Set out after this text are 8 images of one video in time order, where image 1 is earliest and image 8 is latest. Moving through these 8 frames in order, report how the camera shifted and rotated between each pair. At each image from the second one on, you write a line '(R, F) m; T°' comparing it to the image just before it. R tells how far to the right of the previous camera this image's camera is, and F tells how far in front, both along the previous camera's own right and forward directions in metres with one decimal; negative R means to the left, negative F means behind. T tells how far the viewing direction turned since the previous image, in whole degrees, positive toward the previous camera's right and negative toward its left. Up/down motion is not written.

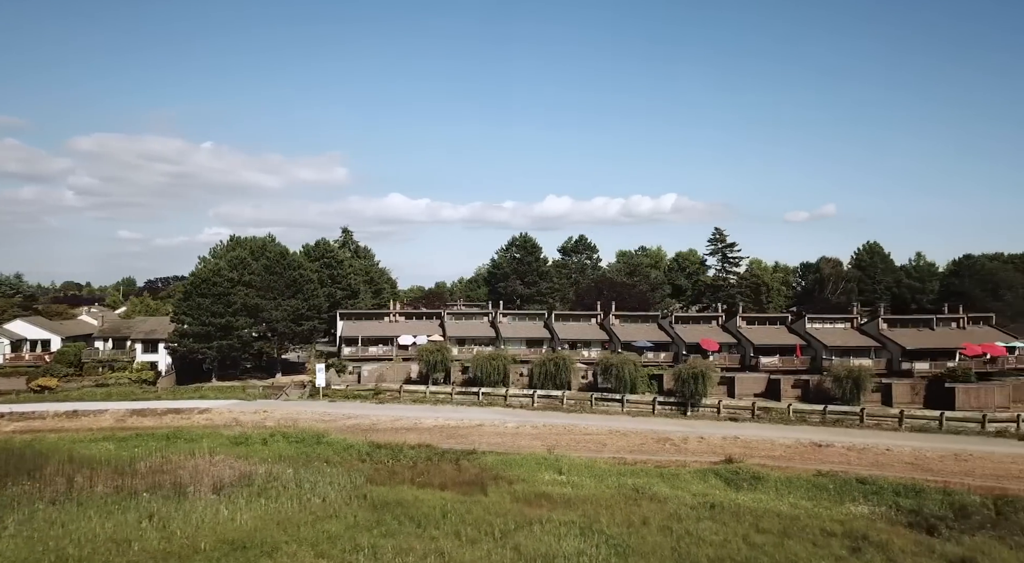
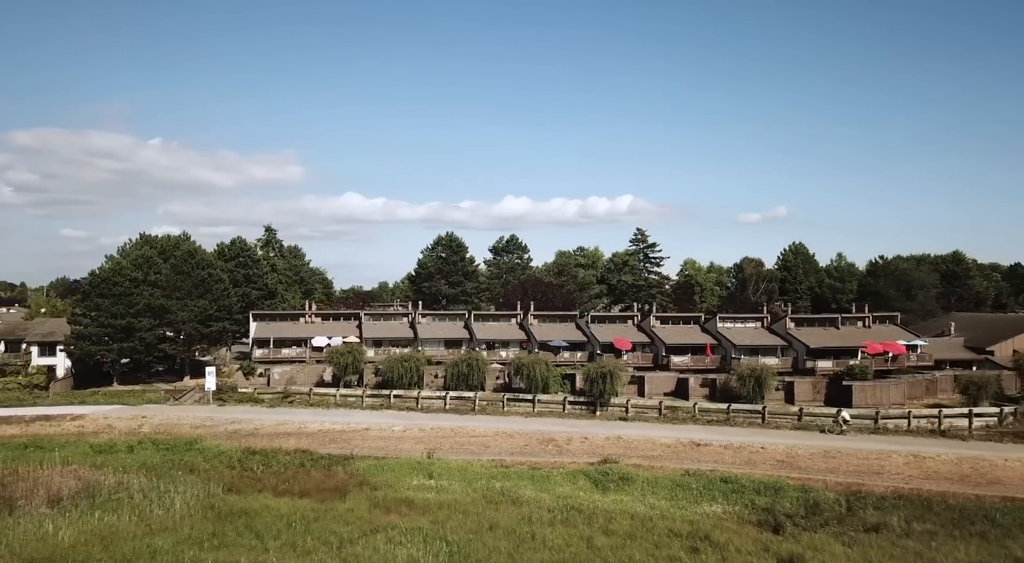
(+2.1, +0.3) m; +5°
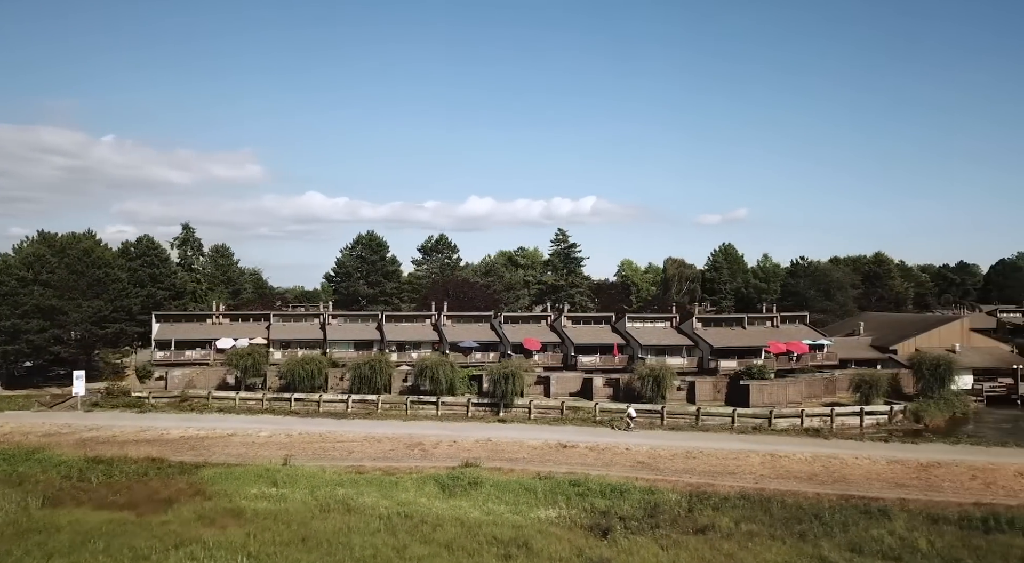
(+2.7, +0.4) m; +5°
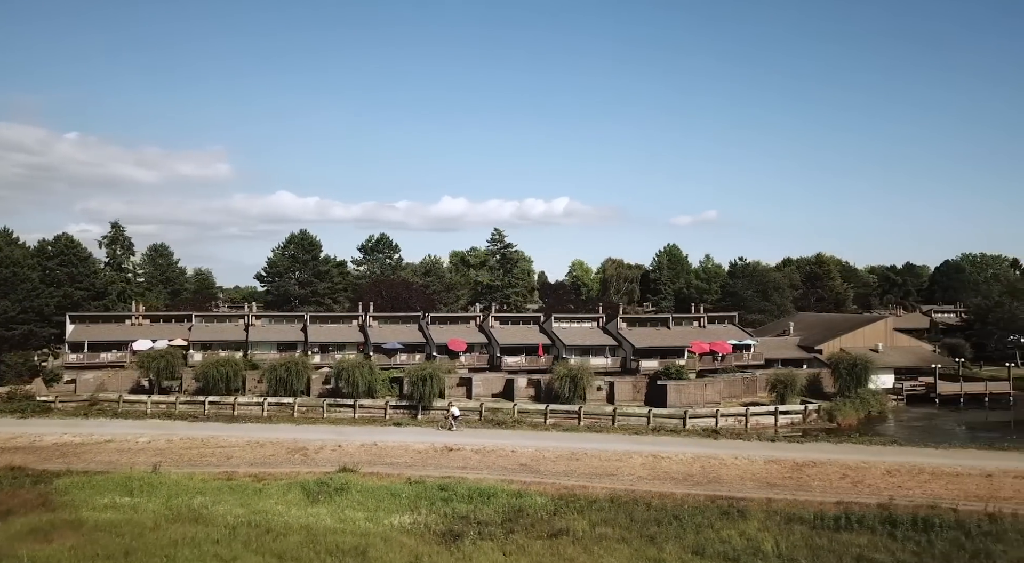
(+2.4, +0.3) m; +4°
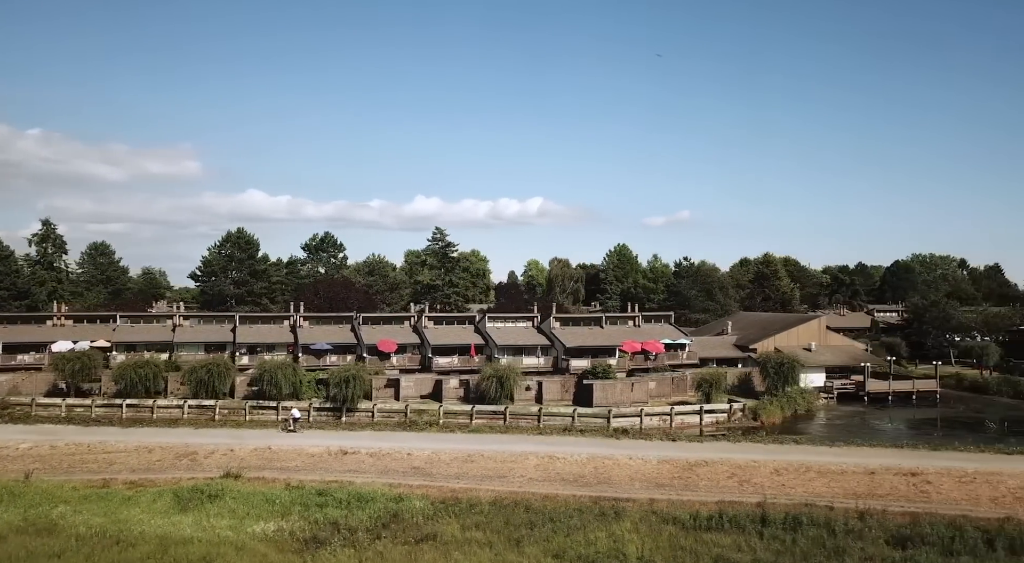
(+2.1, +0.3) m; +4°
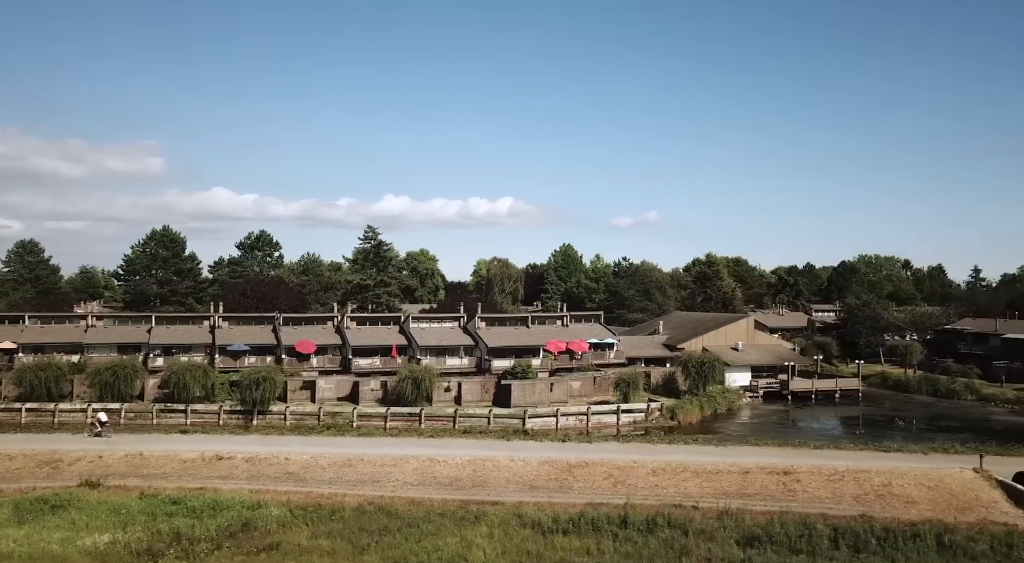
(+2.4, +0.4) m; +4°
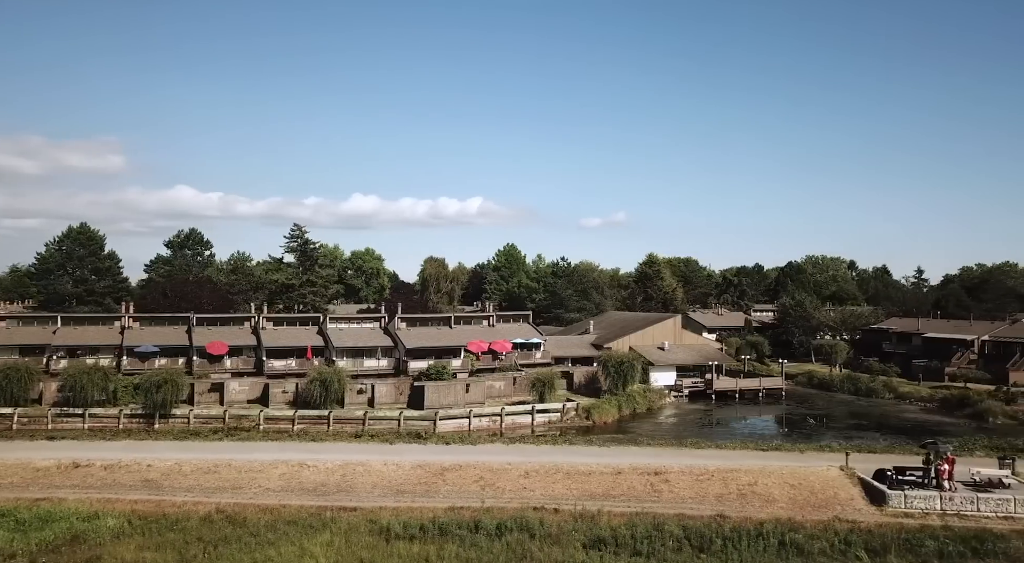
(+2.5, +0.4) m; +4°
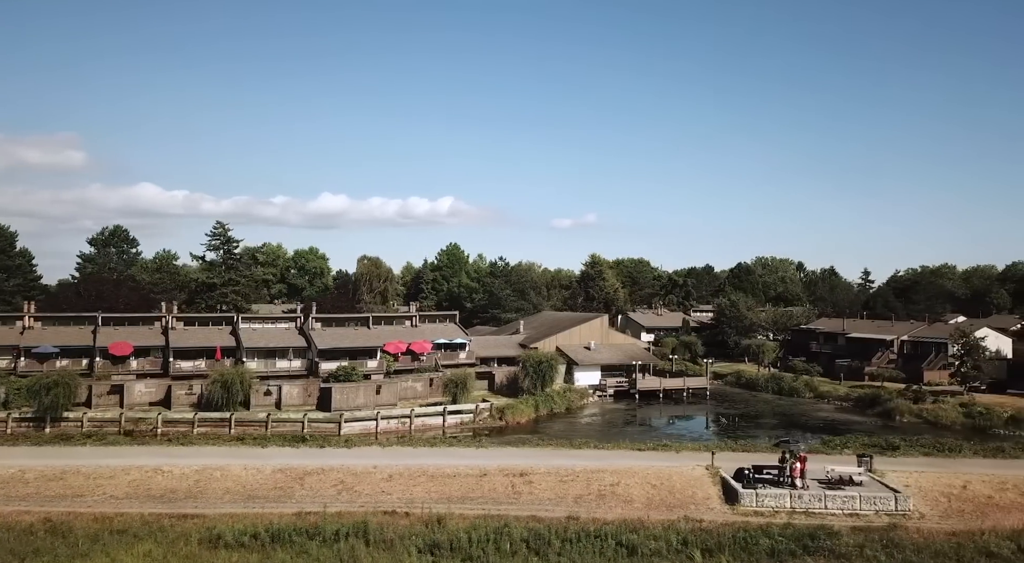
(+2.7, +0.4) m; +4°
